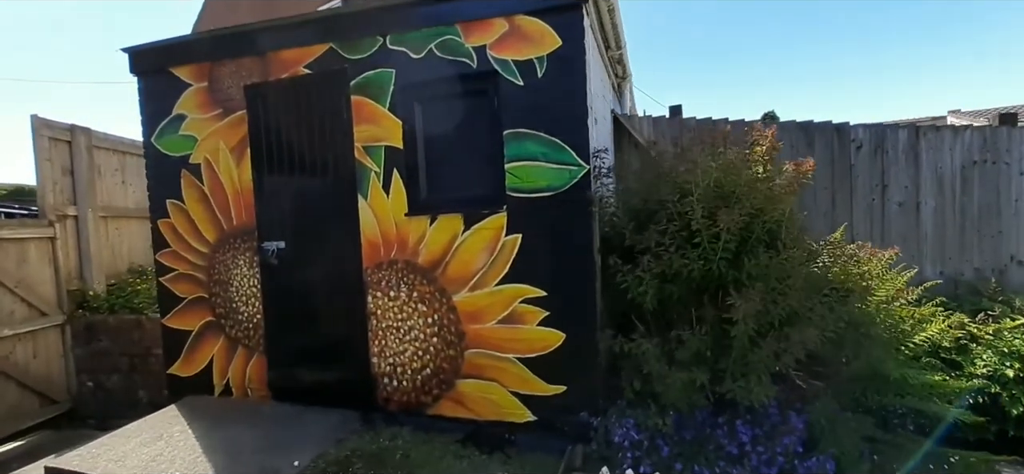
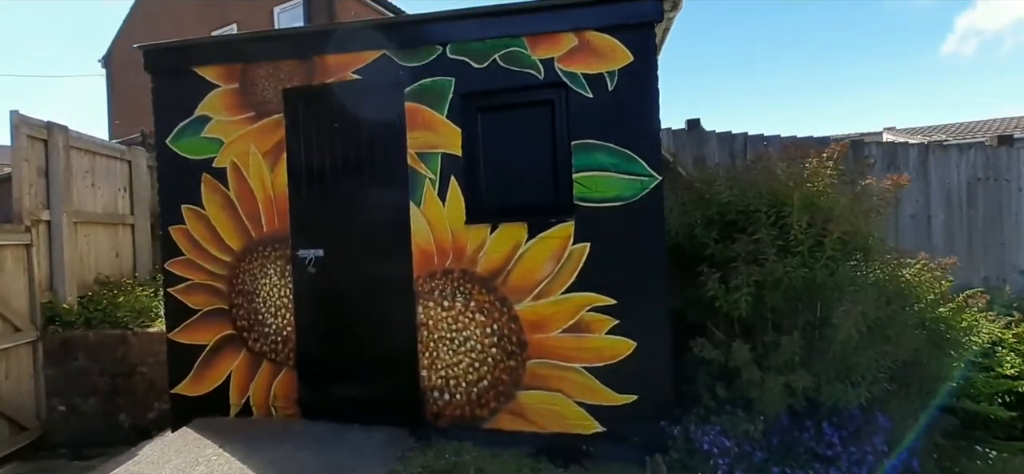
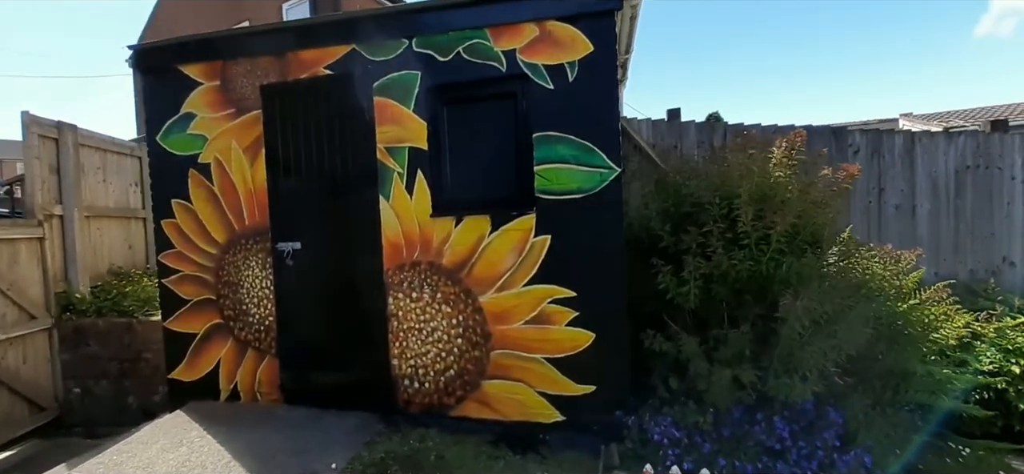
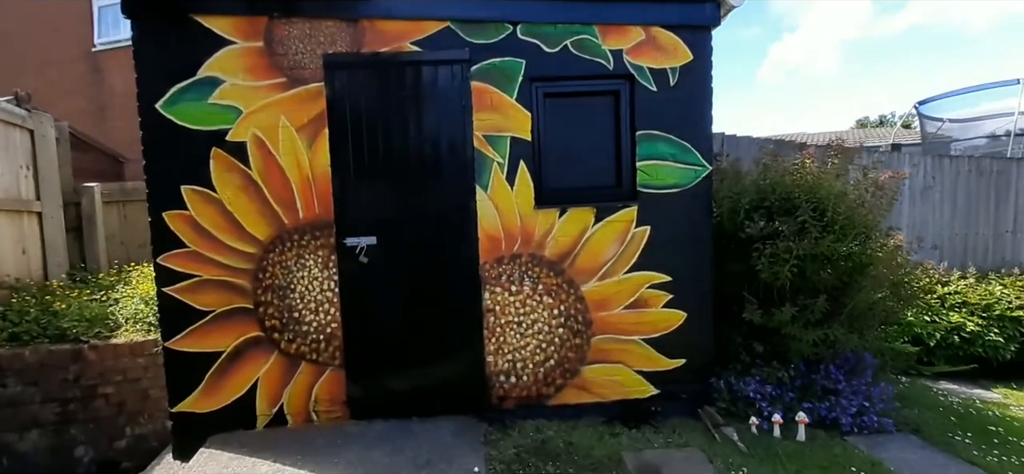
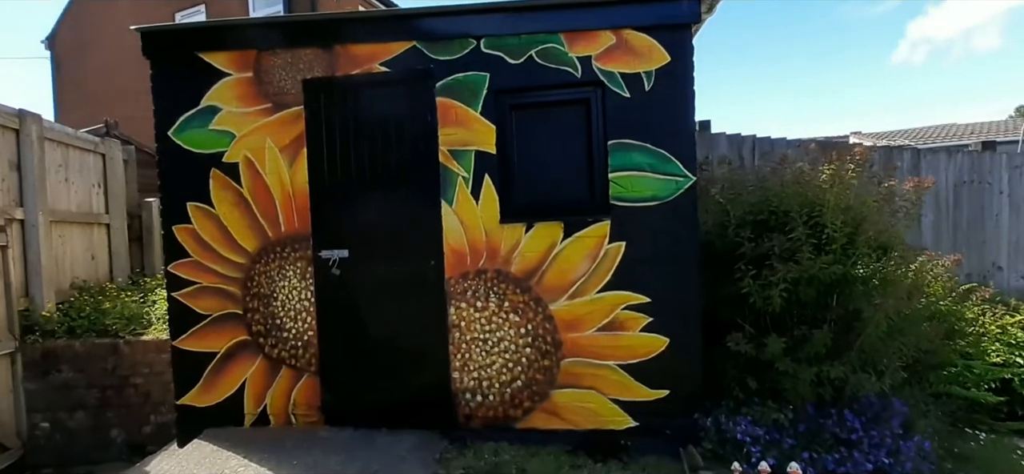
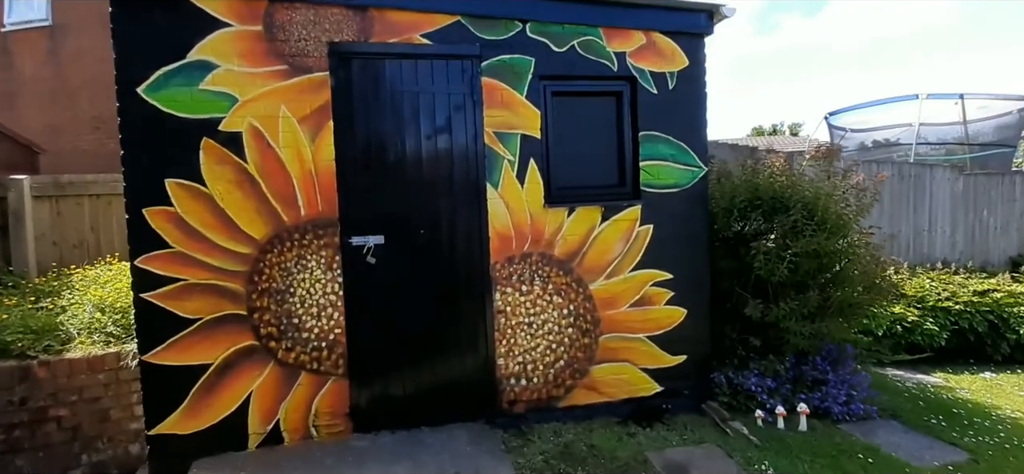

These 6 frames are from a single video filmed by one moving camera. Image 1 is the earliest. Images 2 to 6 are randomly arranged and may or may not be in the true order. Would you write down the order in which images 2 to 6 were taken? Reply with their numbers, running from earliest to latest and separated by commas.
3, 2, 5, 4, 6
